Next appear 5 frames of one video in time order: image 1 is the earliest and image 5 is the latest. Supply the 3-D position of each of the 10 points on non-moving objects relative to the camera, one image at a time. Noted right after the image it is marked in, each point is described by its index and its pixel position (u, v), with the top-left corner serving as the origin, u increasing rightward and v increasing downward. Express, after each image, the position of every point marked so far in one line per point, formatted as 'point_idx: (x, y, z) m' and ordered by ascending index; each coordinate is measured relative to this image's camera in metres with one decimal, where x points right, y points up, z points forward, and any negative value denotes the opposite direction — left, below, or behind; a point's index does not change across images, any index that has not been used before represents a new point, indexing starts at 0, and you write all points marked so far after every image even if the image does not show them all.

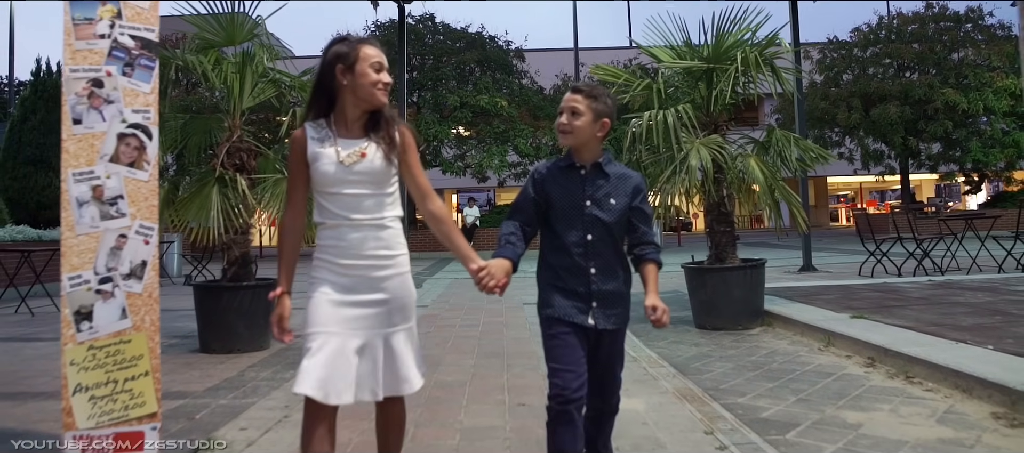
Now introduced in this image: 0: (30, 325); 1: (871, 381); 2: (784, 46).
0: (-5.9, -1.2, +8.8) m
1: (+2.3, -1.0, +4.7) m
2: (+2.7, +1.8, +7.1) m
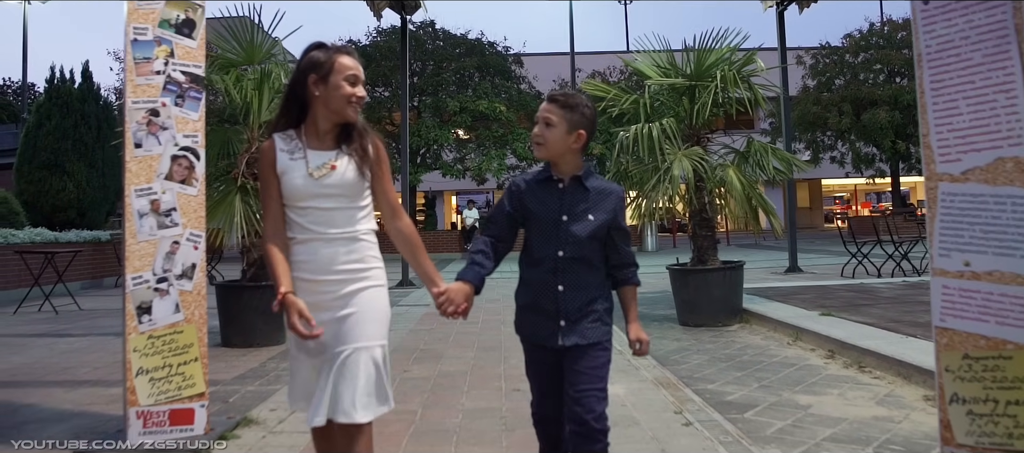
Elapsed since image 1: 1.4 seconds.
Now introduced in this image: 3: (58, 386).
0: (-5.9, -1.2, +9.3) m
1: (+2.3, -1.1, +5.2) m
2: (+2.7, +1.7, +7.7) m
3: (-3.4, -1.2, +5.3) m
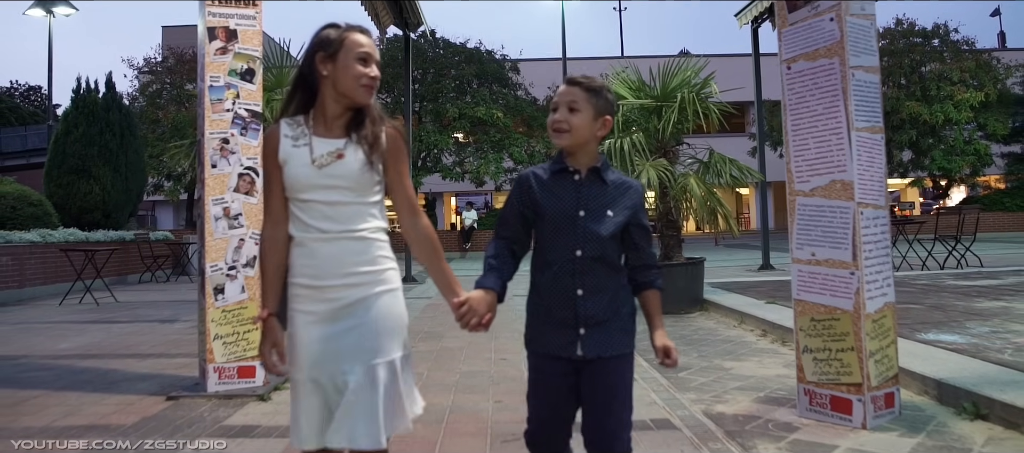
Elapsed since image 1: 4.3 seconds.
0: (-6.0, -1.3, +10.5) m
1: (+2.2, -1.1, +6.4) m
2: (+2.6, +1.7, +8.9) m
3: (-3.5, -1.2, +6.5) m
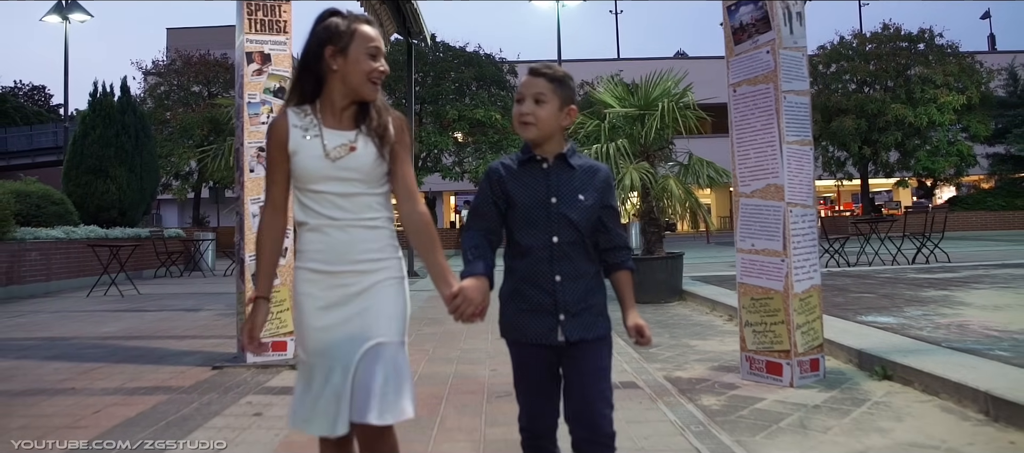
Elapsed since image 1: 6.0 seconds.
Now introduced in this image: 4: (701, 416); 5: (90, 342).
0: (-6.1, -1.2, +11.4) m
1: (+2.2, -1.0, +7.3) m
2: (+2.5, +1.8, +9.8) m
3: (-3.5, -1.2, +7.4) m
4: (+1.1, -1.1, +4.1) m
5: (-4.3, -1.2, +7.3) m
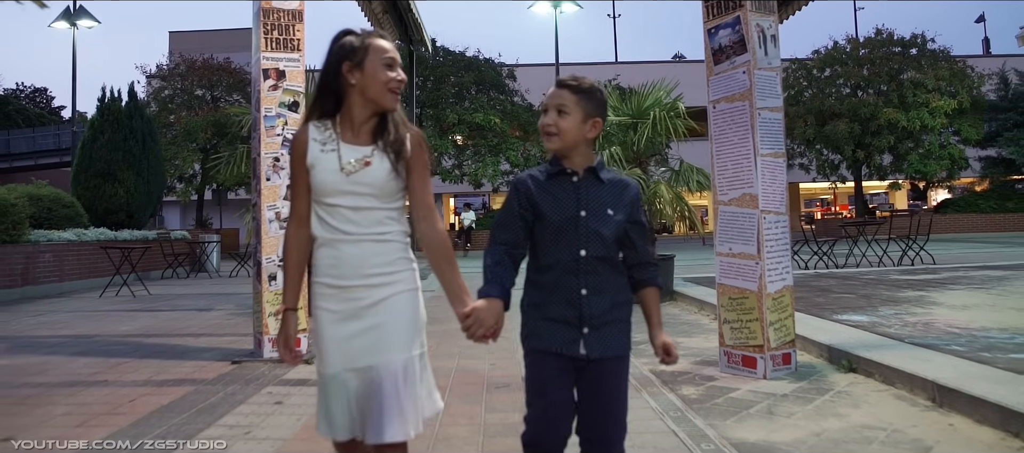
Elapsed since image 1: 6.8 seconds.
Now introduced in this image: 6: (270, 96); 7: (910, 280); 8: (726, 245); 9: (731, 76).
0: (-6.1, -1.3, +11.8) m
1: (+2.1, -1.1, +7.7) m
2: (+2.5, +1.7, +10.2) m
3: (-3.6, -1.2, +7.8) m
4: (+1.1, -1.1, +4.5) m
5: (-4.3, -1.2, +7.7) m
6: (-2.1, +1.1, +6.3) m
7: (+5.9, -0.8, +10.6) m
8: (+1.6, -0.1, +5.4) m
9: (+1.6, +1.1, +5.3) m
